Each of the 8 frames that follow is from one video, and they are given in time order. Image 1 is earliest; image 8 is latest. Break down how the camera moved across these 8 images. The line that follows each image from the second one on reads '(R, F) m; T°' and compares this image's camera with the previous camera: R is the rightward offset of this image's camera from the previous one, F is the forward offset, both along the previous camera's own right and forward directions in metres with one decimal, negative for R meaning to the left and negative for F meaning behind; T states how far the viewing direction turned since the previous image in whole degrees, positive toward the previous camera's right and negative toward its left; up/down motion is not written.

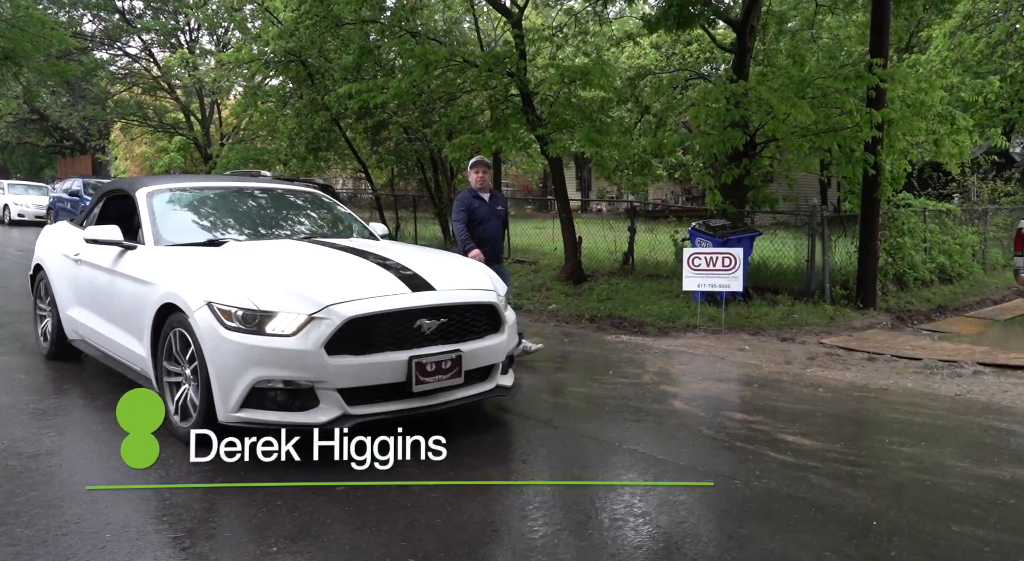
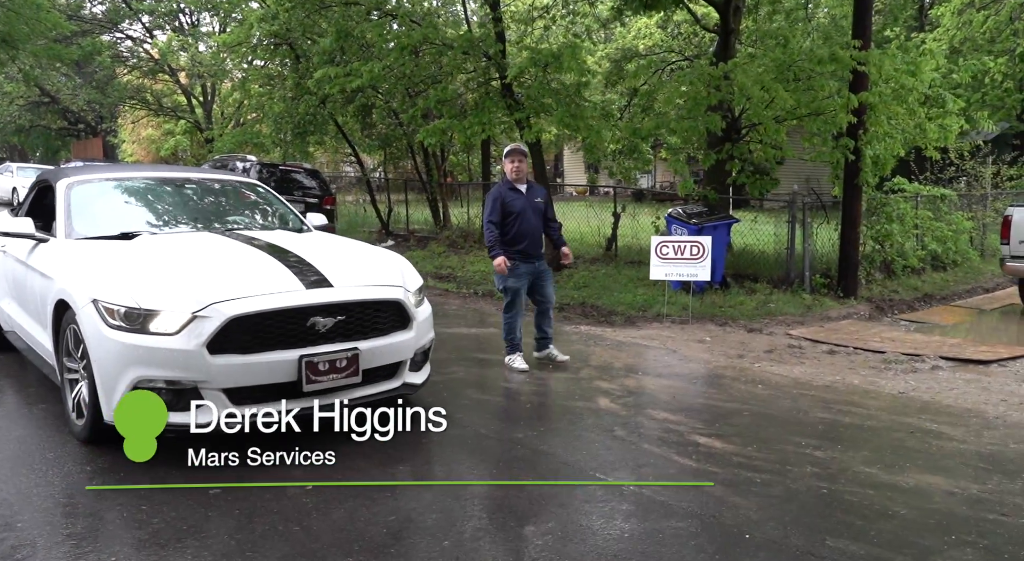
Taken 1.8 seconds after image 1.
(+0.7, +0.1) m; -2°
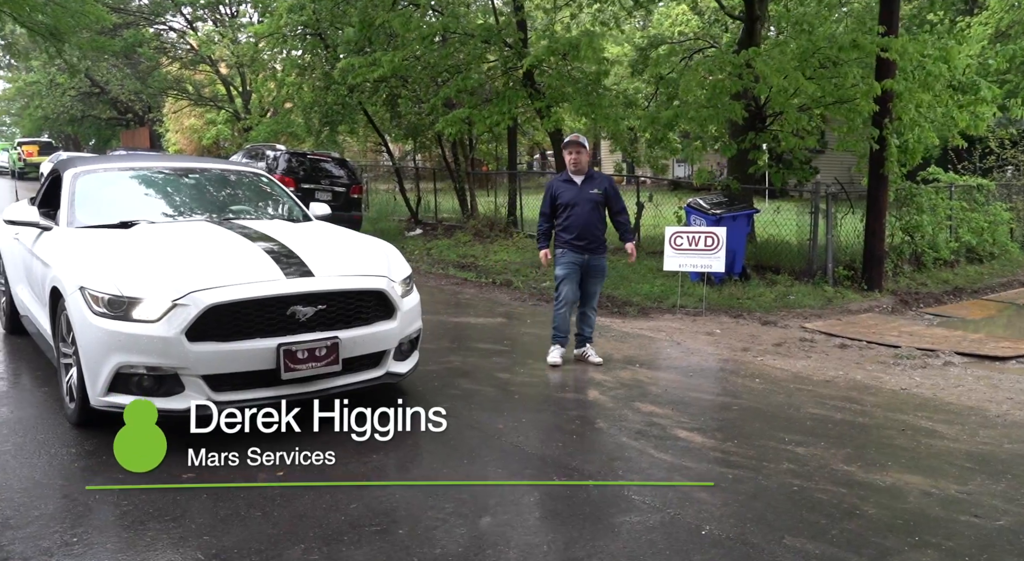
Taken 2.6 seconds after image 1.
(+0.4, 0.0) m; -3°
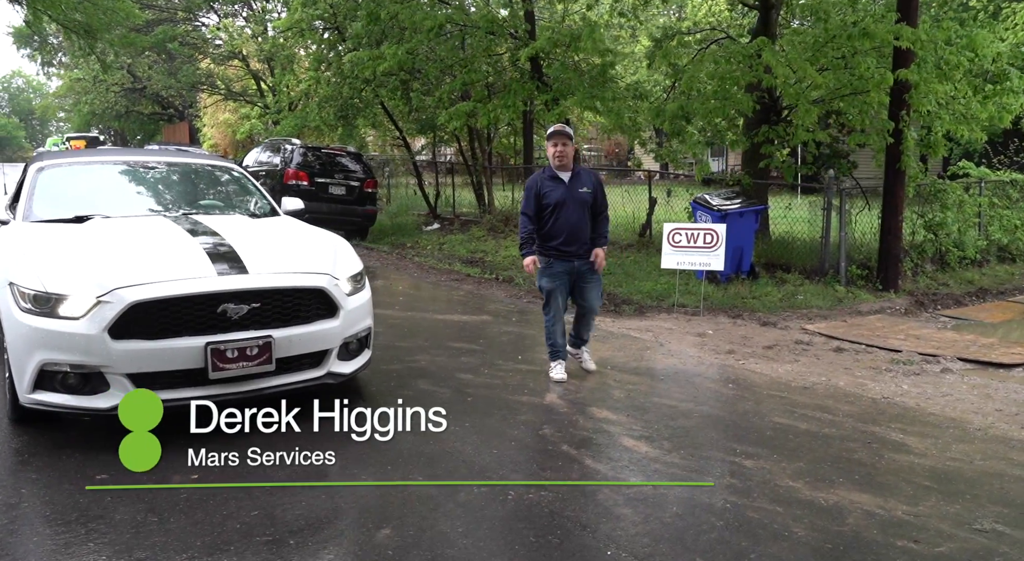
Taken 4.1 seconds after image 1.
(+0.6, +0.2) m; -3°
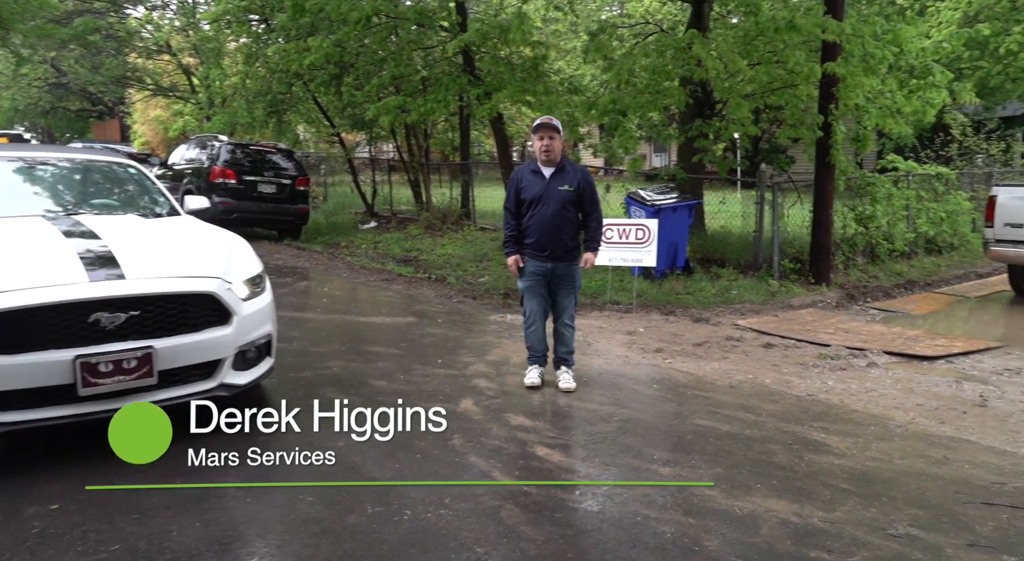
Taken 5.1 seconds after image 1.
(+0.2, +0.2) m; +4°
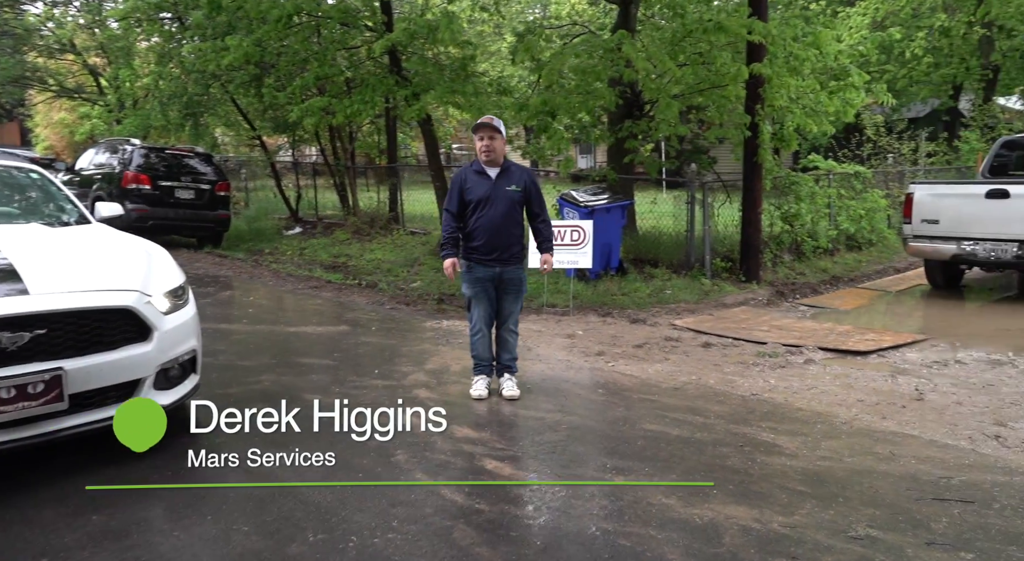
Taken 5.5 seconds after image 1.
(-0.1, +0.2) m; +5°
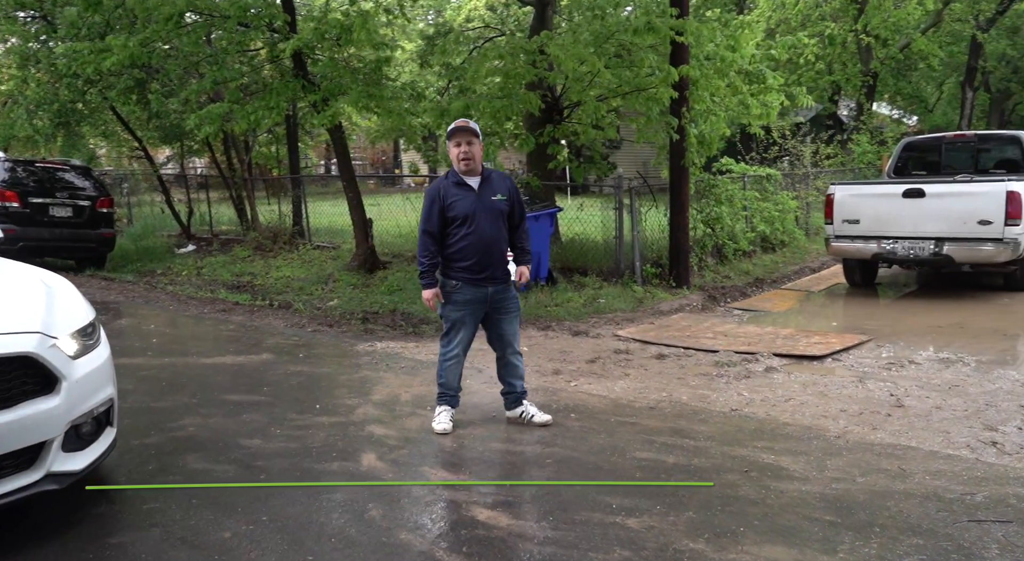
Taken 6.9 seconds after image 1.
(-0.4, +0.5) m; +8°
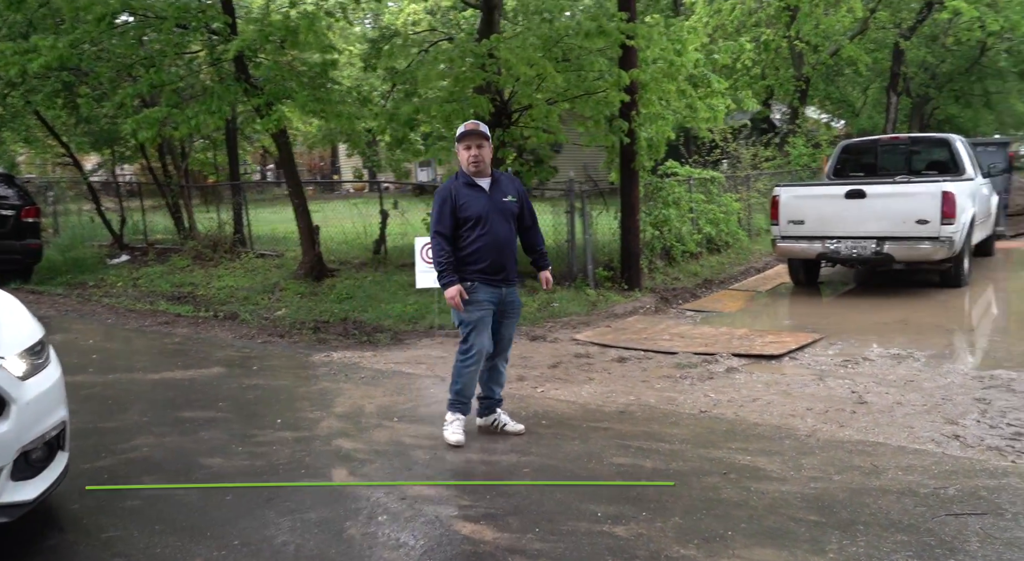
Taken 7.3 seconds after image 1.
(-0.2, +0.1) m; +4°
